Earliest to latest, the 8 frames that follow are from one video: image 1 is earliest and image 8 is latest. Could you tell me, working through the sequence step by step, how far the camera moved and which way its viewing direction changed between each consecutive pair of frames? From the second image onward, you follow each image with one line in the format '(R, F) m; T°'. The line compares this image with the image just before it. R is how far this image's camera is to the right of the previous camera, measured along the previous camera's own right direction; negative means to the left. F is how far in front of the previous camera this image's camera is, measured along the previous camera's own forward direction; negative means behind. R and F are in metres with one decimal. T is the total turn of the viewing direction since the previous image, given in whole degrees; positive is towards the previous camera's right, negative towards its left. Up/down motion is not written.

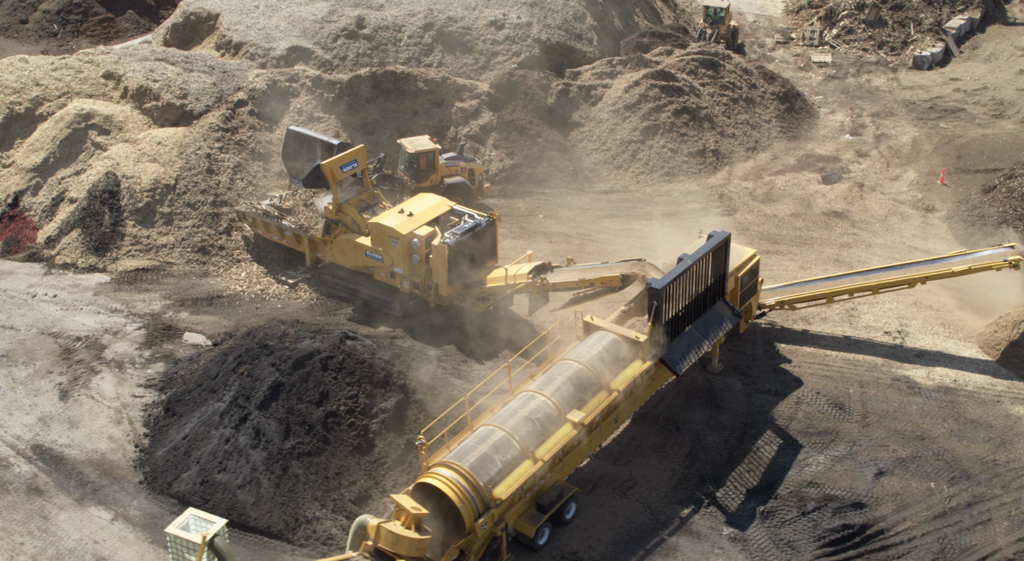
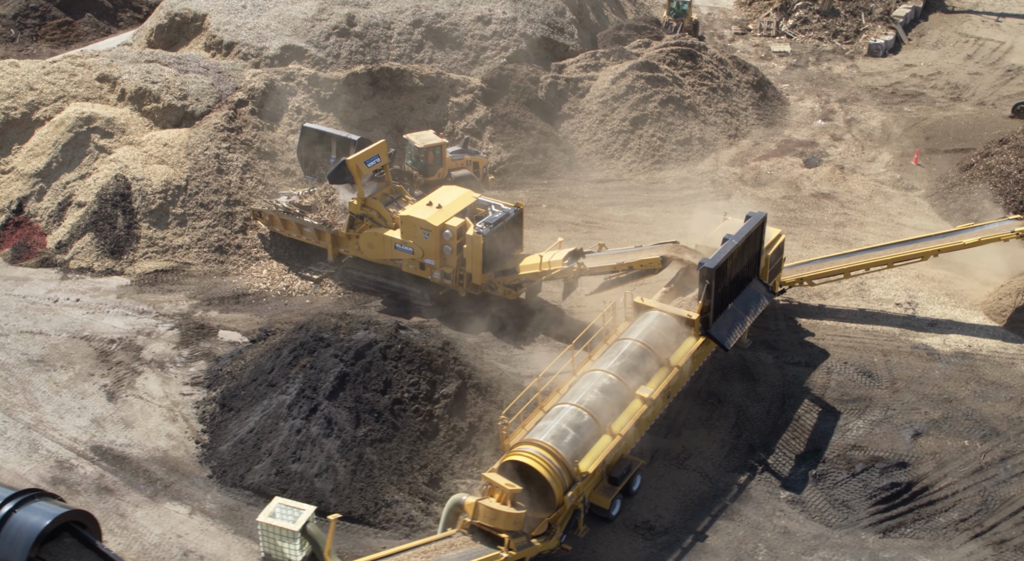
(-1.6, -0.2) m; +4°
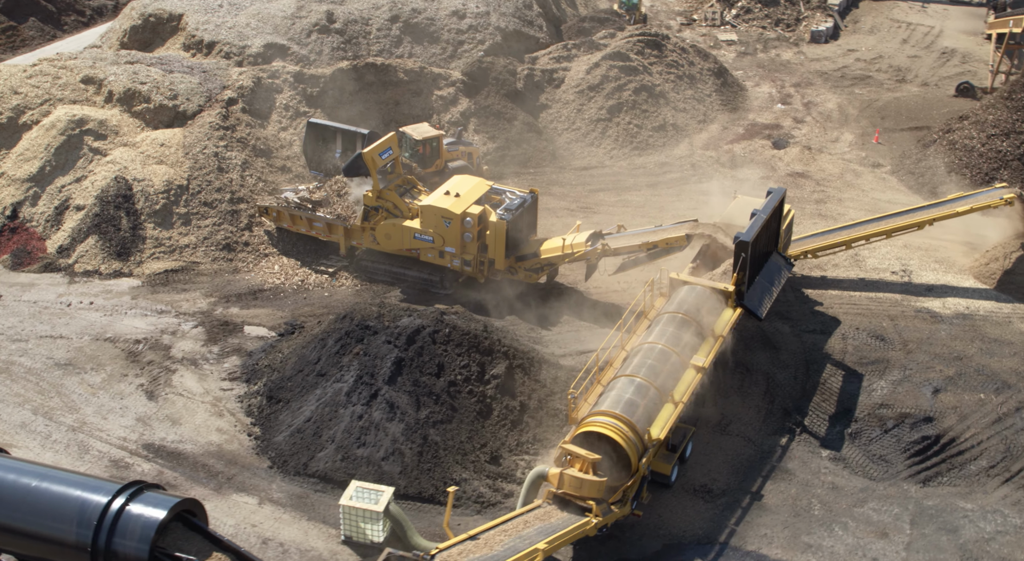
(-1.6, -0.2) m; +4°
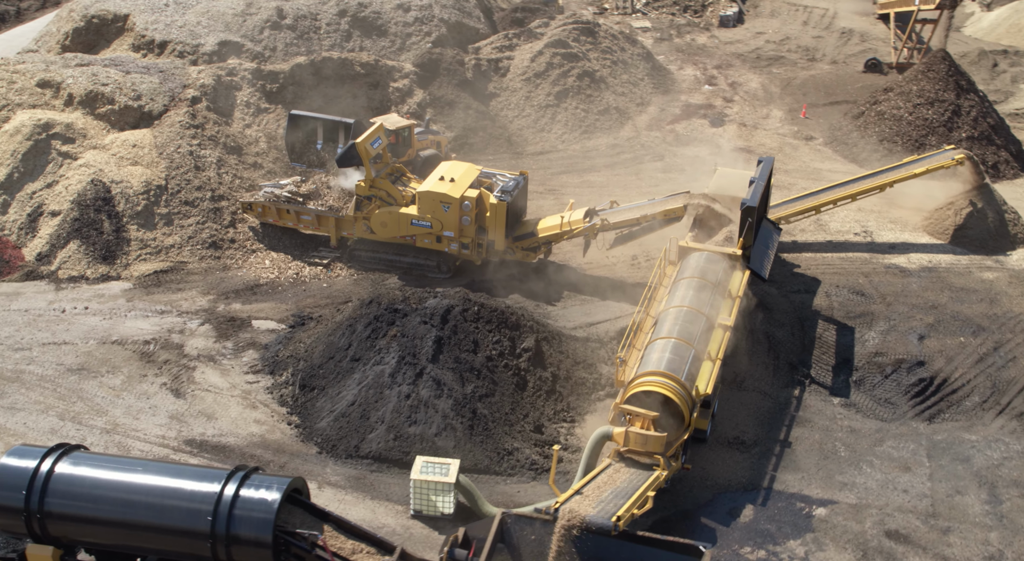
(-1.9, -0.2) m; +6°
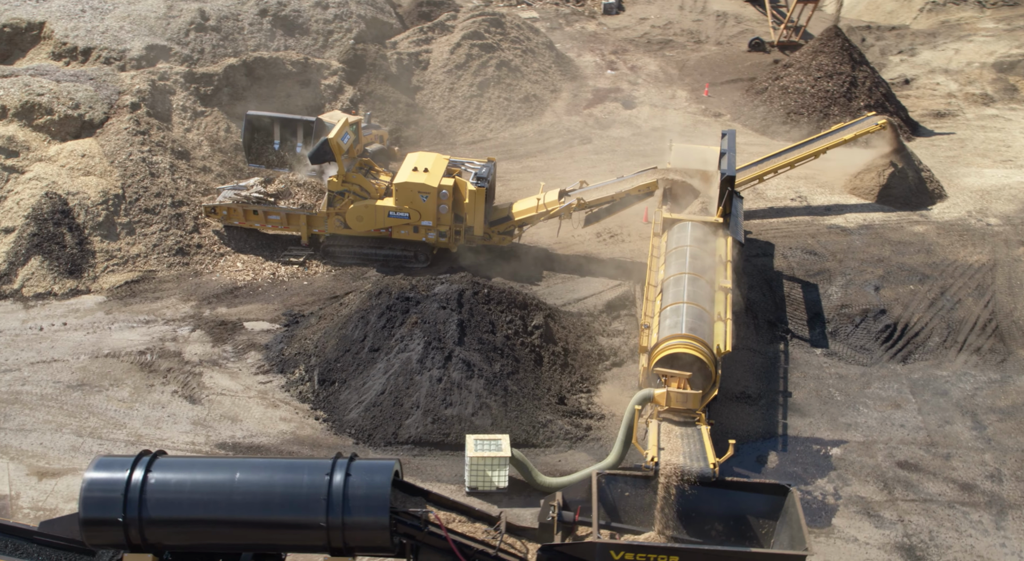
(-2.1, -0.2) m; +8°
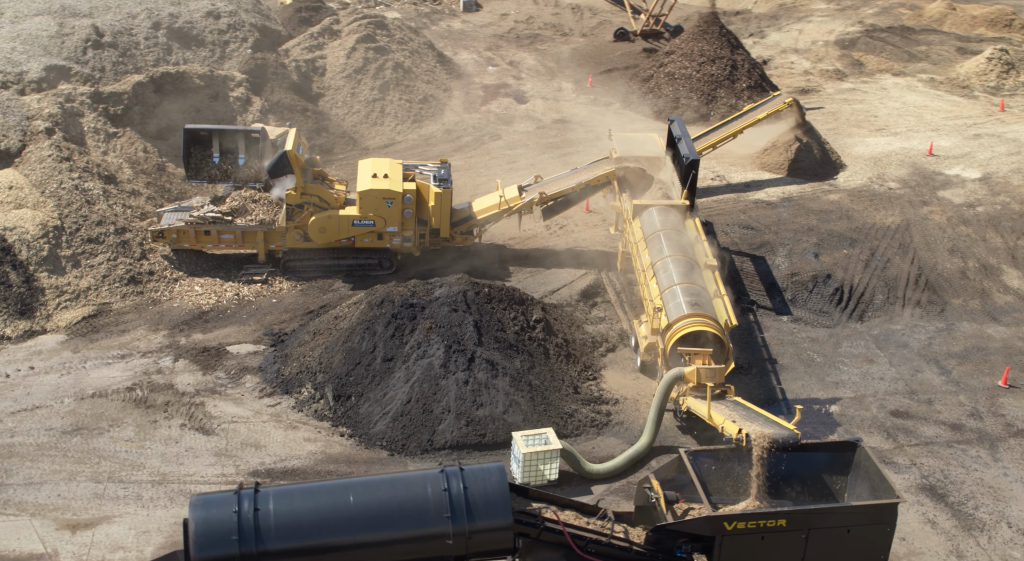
(-2.4, 0.0) m; +9°
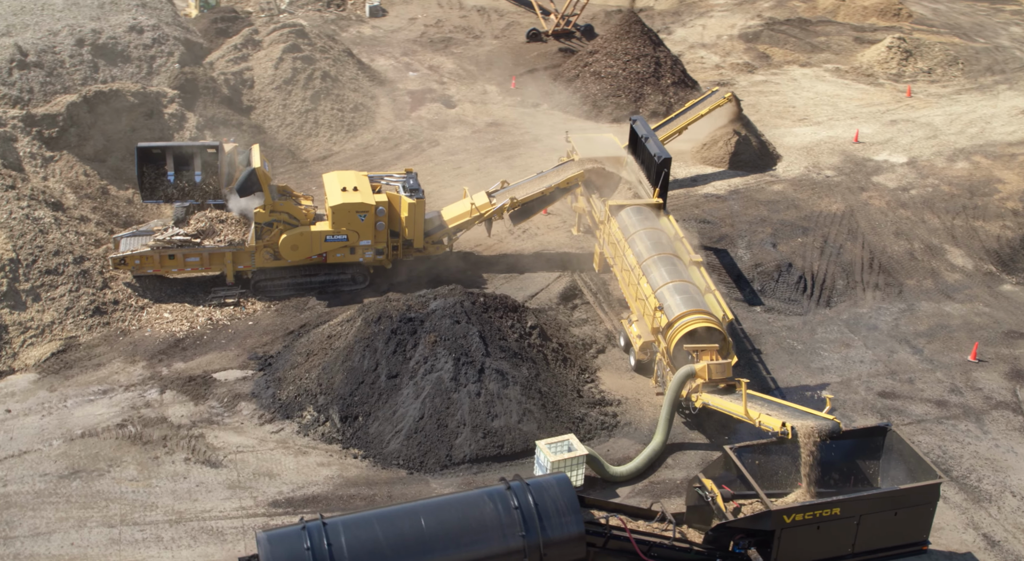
(-1.5, +0.1) m; +6°
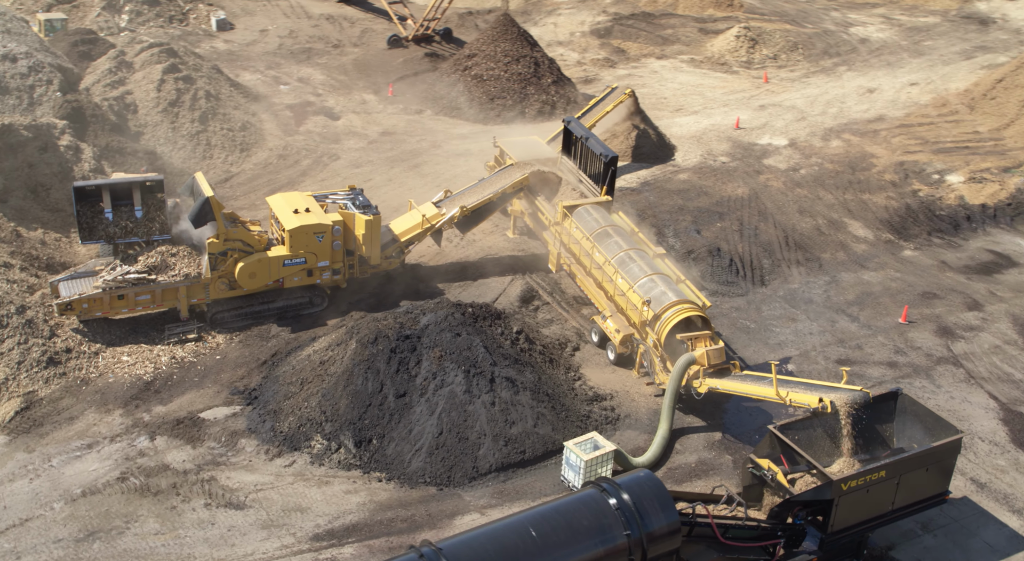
(-2.3, -0.1) m; +10°
